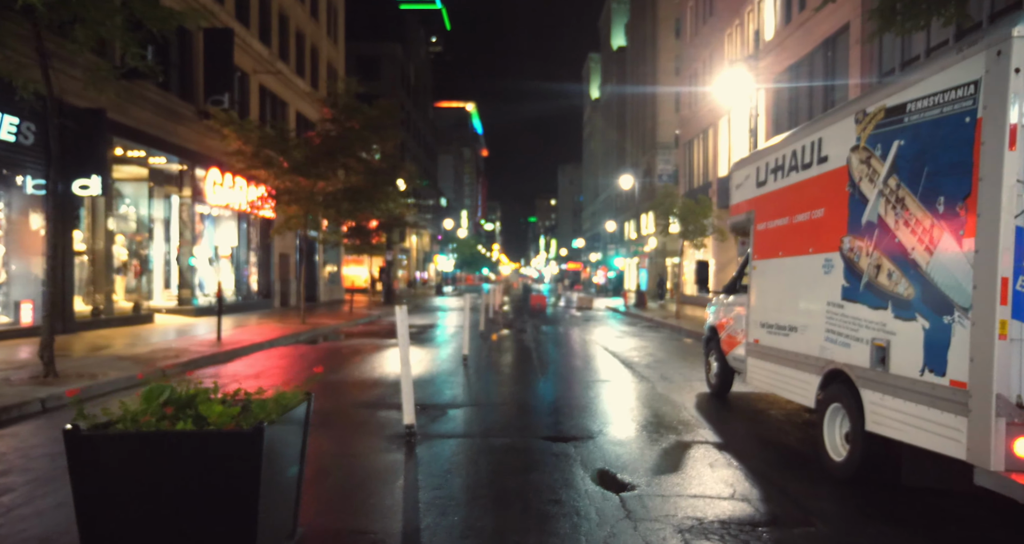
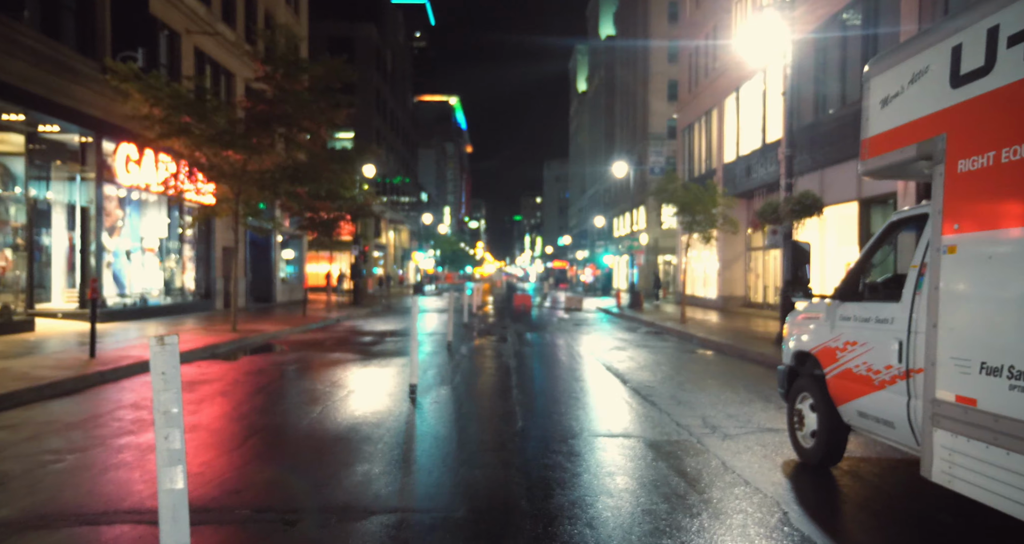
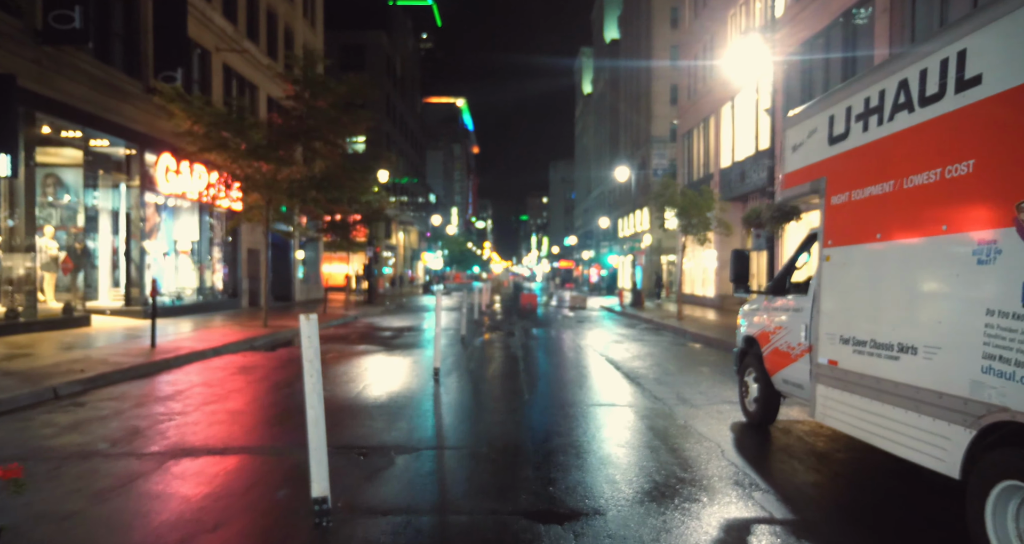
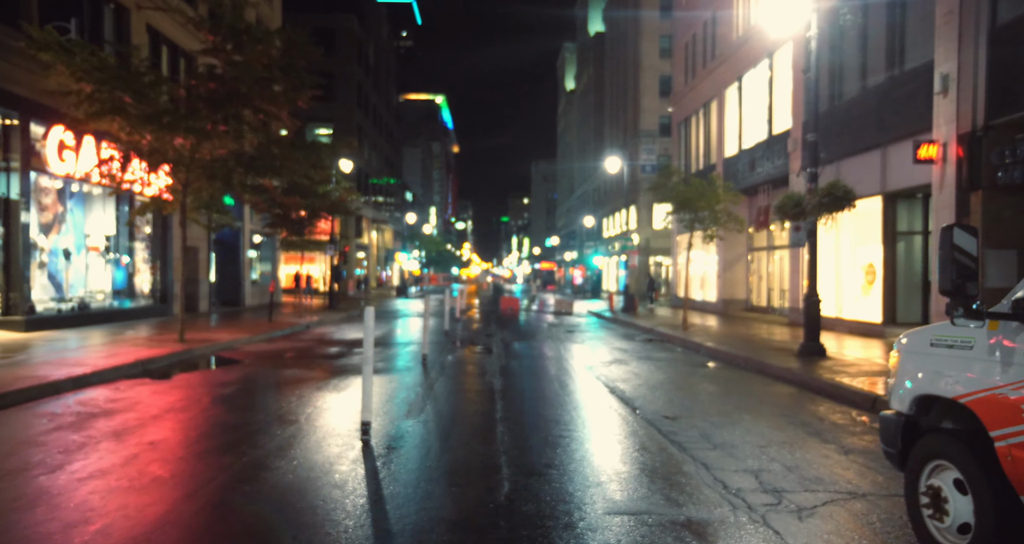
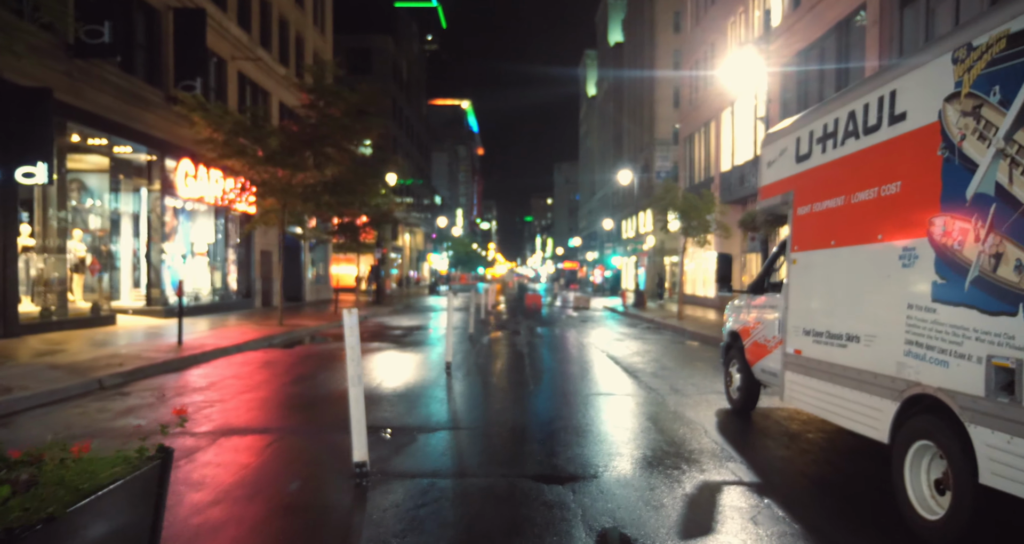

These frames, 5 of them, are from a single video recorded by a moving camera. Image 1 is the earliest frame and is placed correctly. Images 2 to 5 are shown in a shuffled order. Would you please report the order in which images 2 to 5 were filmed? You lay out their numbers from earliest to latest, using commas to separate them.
5, 3, 2, 4
